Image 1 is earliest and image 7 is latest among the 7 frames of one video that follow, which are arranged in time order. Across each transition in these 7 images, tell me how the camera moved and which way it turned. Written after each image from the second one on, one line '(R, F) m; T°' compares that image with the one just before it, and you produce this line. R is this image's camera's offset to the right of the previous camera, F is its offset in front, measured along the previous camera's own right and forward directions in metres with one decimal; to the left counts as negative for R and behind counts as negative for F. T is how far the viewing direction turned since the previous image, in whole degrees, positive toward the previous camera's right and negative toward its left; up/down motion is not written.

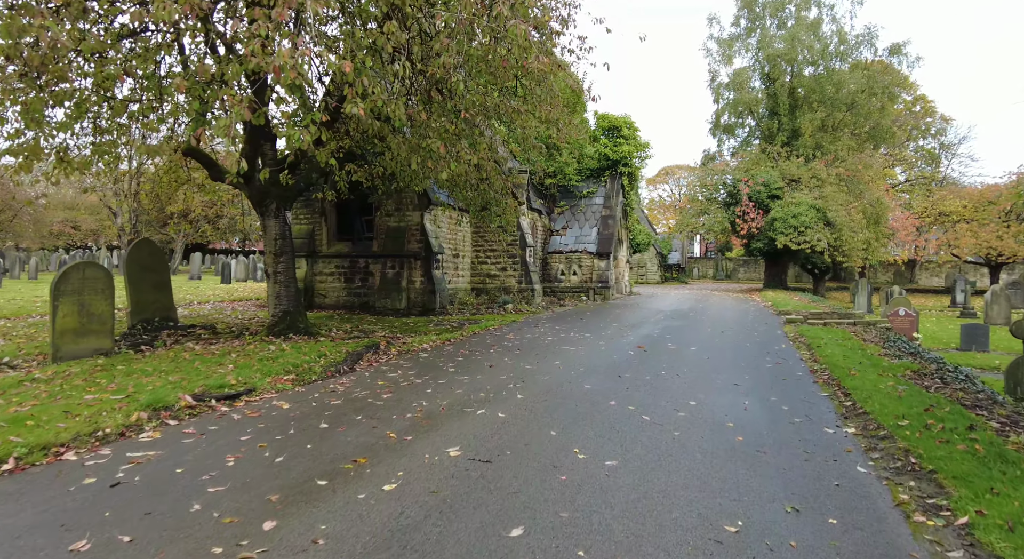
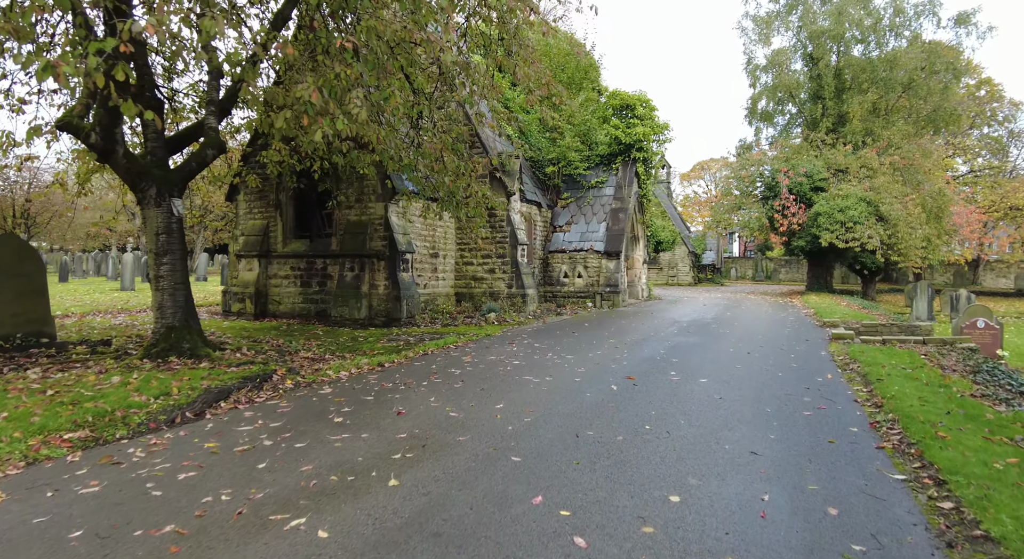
(+1.2, +2.6) m; -3°
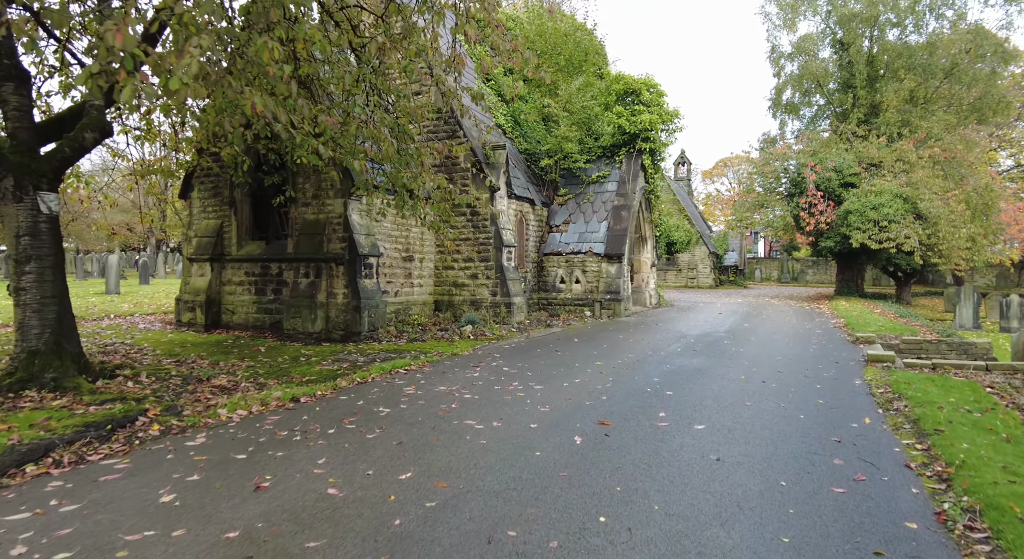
(+0.8, +1.7) m; -2°
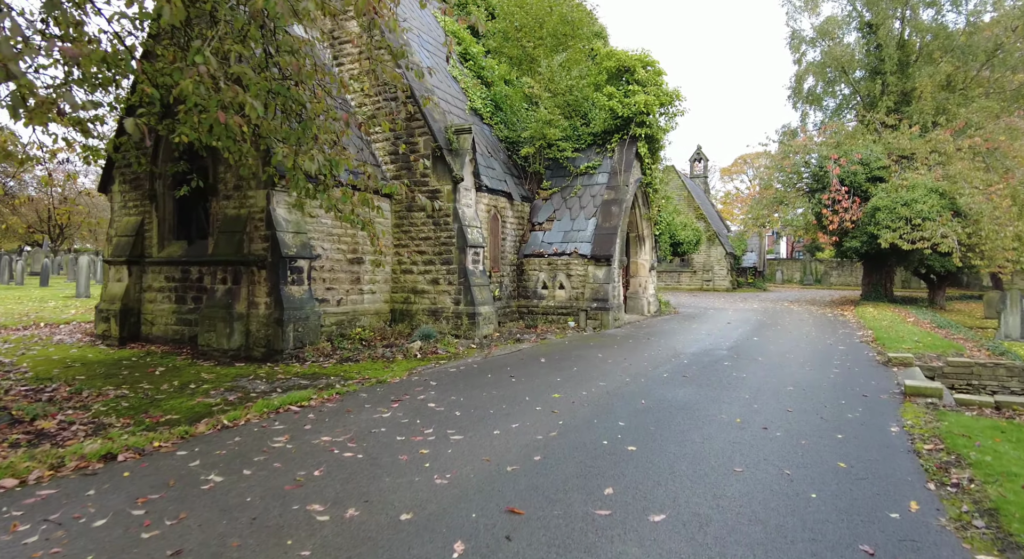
(+1.0, +1.9) m; -2°
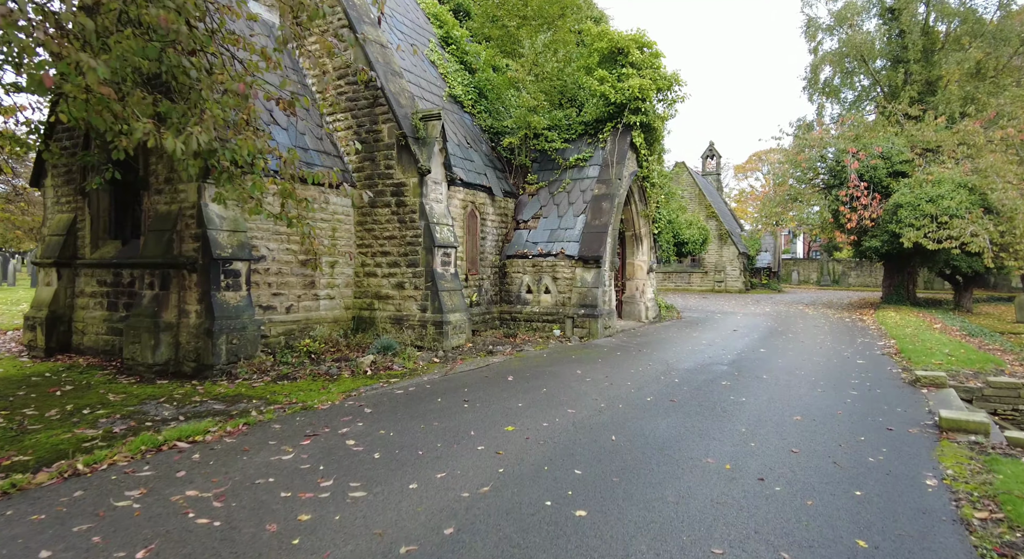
(+0.7, +1.3) m; -1°
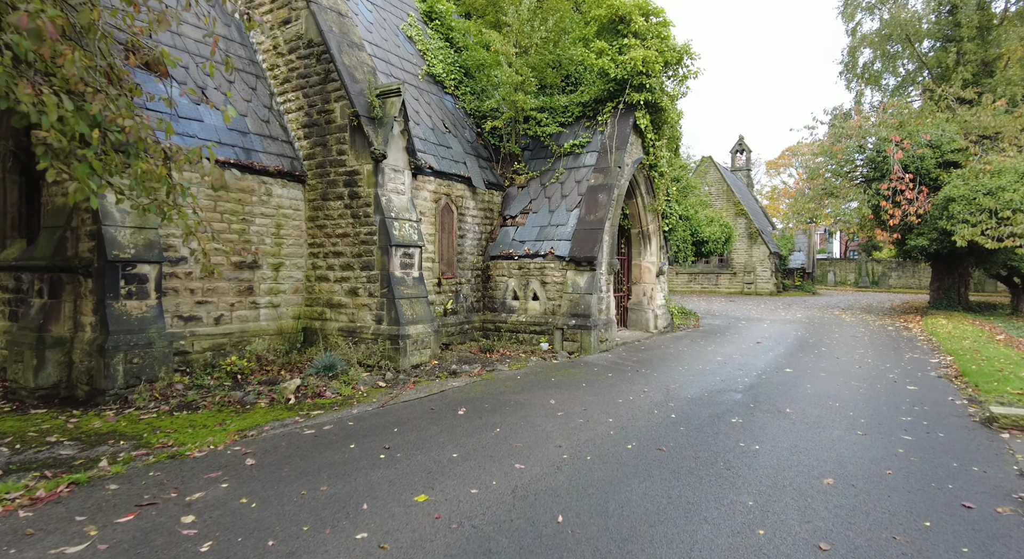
(+0.8, +1.6) m; -3°
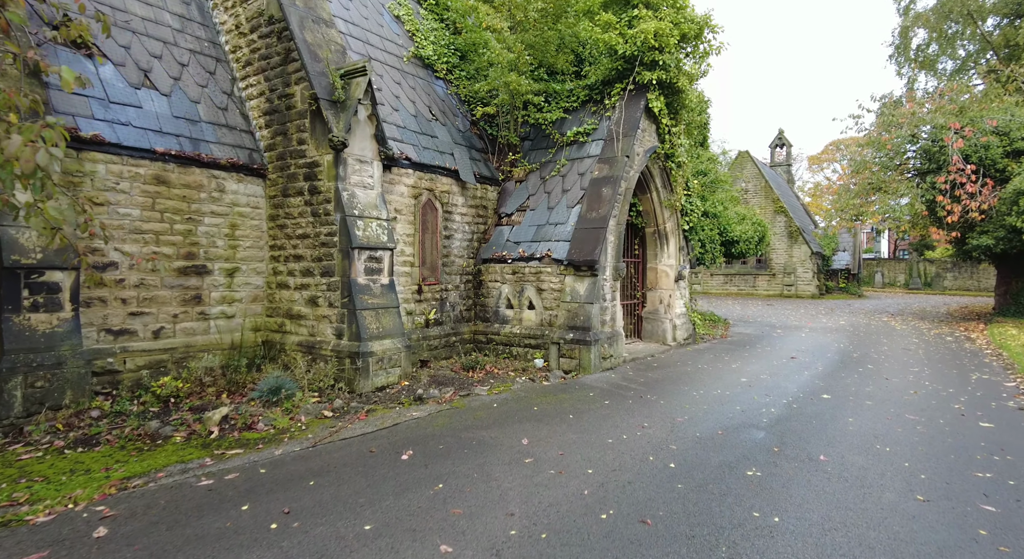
(+0.7, +1.3) m; -3°
